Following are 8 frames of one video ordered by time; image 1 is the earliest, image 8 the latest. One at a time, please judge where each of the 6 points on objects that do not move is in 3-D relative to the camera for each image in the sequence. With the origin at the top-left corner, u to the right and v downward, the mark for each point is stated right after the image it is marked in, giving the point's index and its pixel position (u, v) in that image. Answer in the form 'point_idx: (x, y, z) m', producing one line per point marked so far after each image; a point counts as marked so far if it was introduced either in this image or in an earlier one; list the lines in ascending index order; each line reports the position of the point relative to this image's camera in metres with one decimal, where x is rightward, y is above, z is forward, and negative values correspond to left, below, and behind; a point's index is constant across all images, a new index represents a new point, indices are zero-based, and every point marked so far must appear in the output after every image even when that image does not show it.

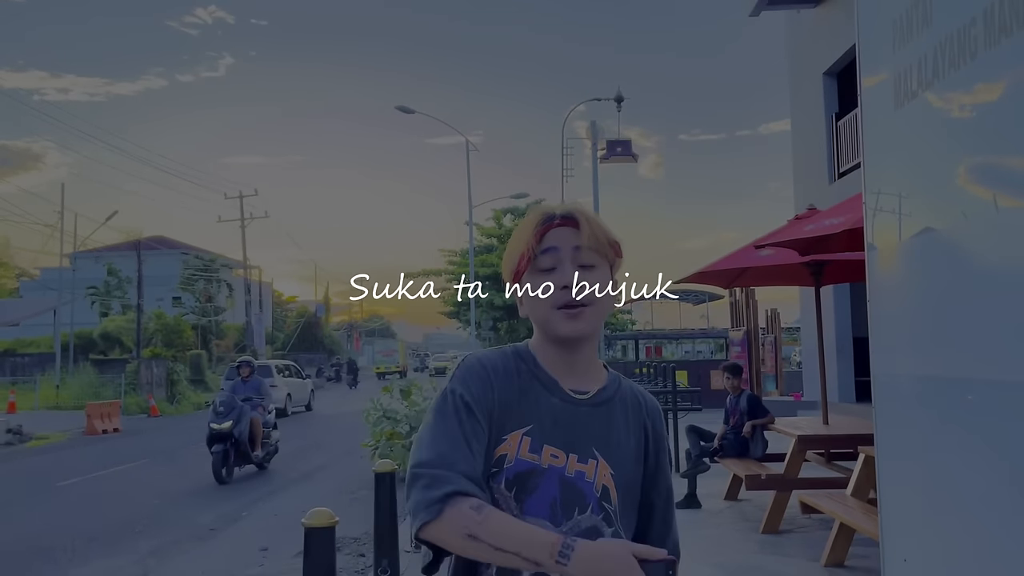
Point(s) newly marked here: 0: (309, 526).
0: (-0.8, -1.0, +3.4) m
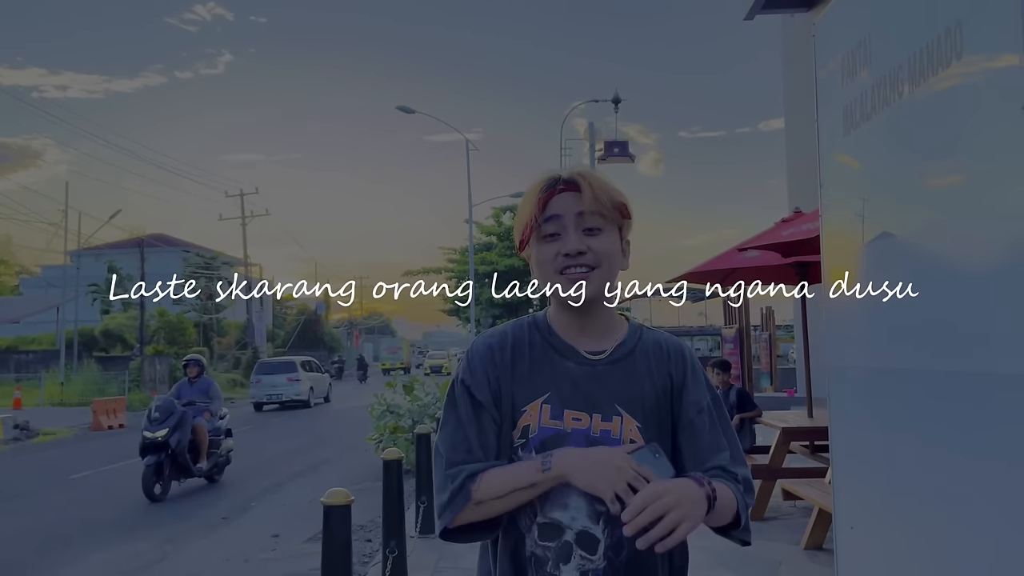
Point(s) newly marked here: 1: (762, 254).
0: (-0.8, -1.0, +3.8) m
1: (+2.1, +0.3, +7.0) m
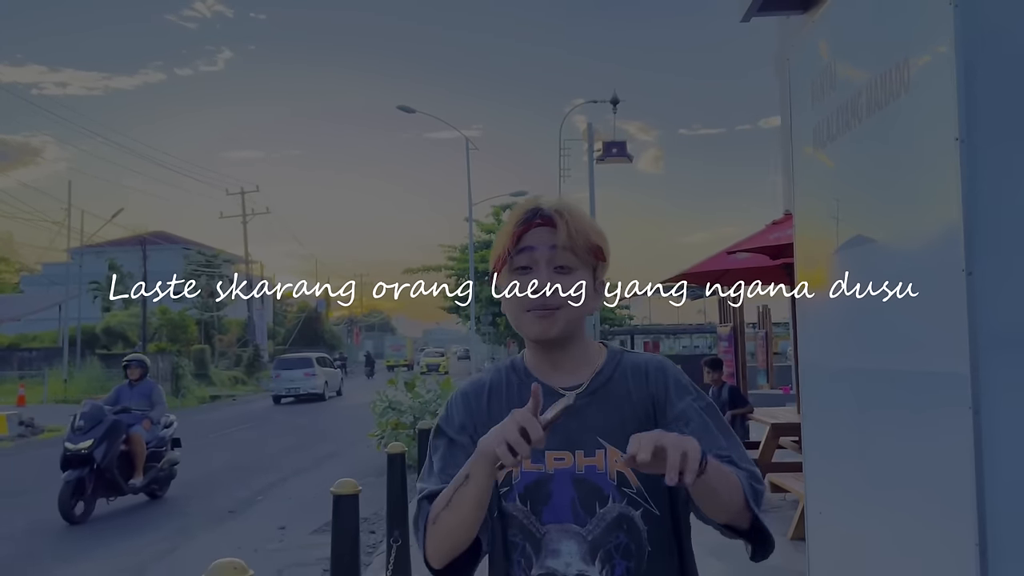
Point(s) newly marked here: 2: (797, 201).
0: (-0.8, -1.0, +4.0) m
1: (+2.1, +0.3, +7.3) m
2: (+1.3, +0.4, +3.9) m
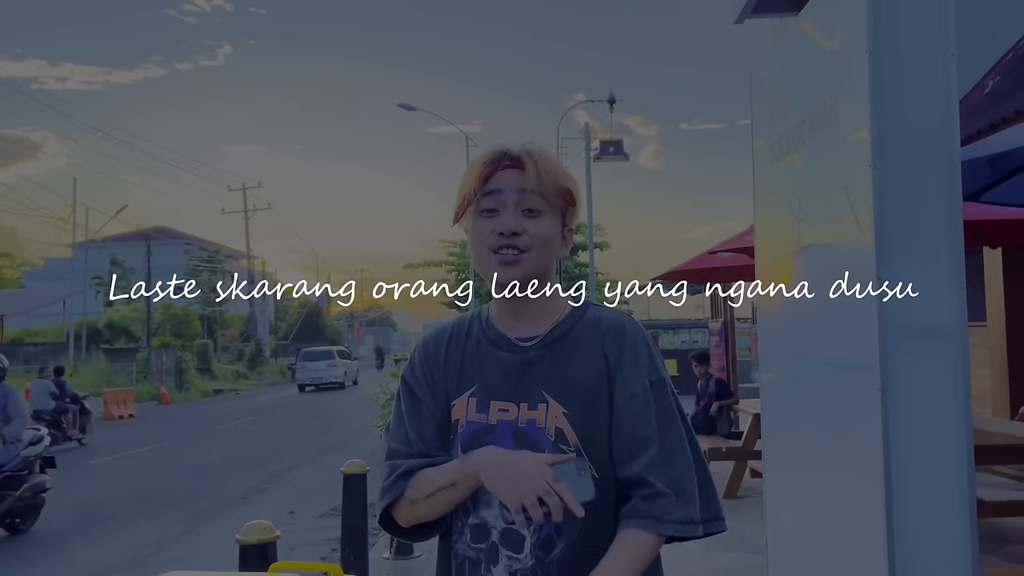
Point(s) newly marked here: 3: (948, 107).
0: (-0.9, -1.0, +4.4) m
1: (+2.1, +0.3, +7.7) m
2: (+1.2, +0.4, +4.3) m
3: (+1.2, +0.5, +2.3) m
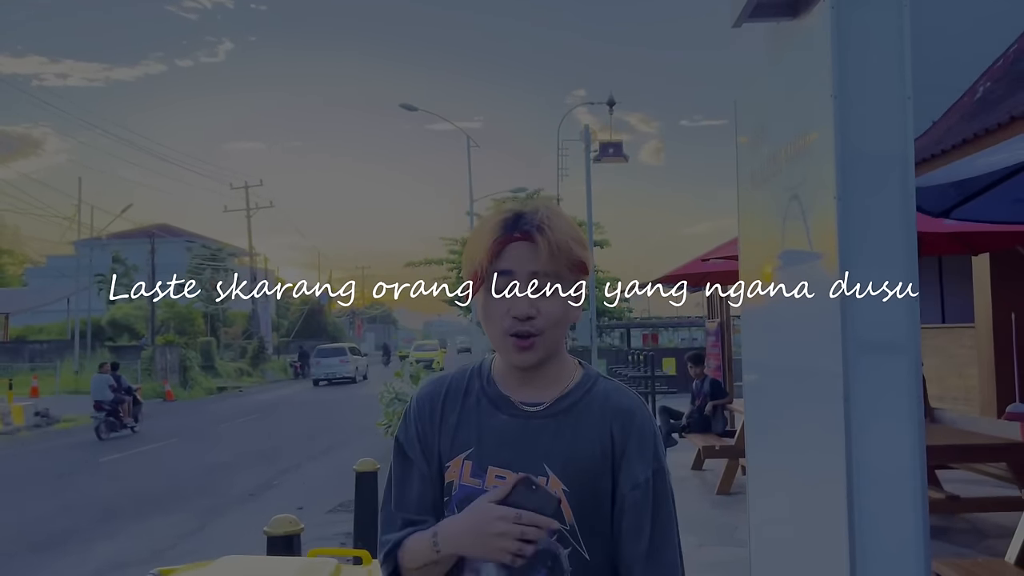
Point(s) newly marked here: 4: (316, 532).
0: (-0.9, -1.0, +4.7) m
1: (+2.1, +0.3, +7.9) m
2: (+1.2, +0.4, +4.5) m
3: (+1.2, +0.5, +2.6) m
4: (-1.7, -2.1, +7.2) m
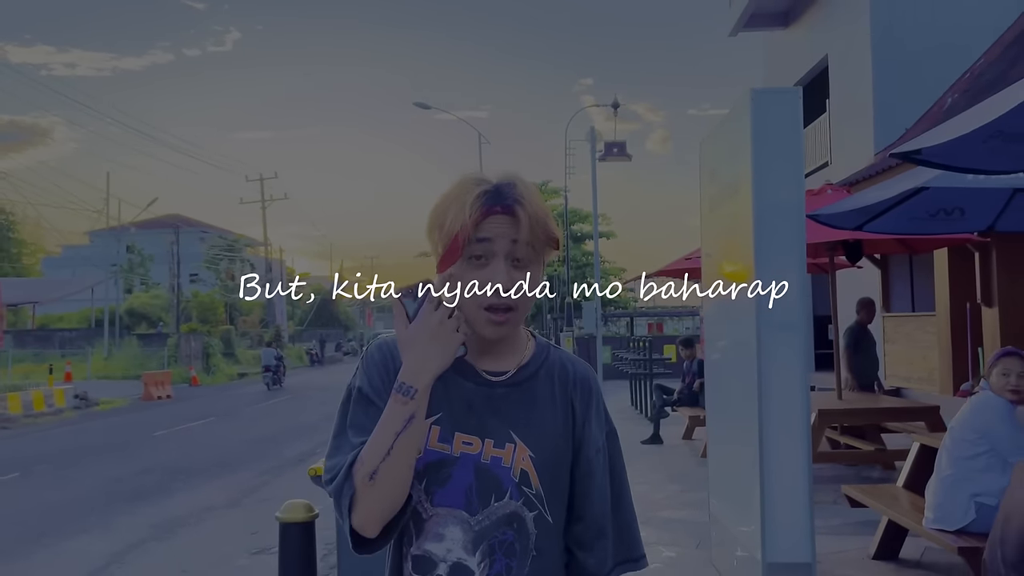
0: (-0.7, -1.0, +6.0) m
1: (+2.3, +0.3, +9.2) m
2: (+1.4, +0.4, +5.8) m
3: (+1.4, +0.5, +3.9) m
4: (-1.6, -2.1, +8.6) m
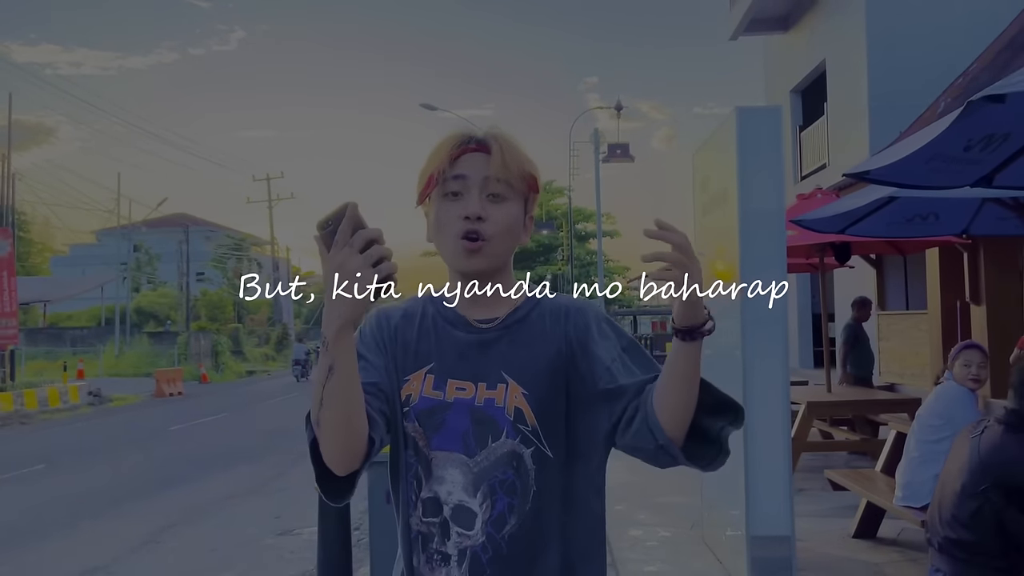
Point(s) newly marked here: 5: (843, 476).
0: (-0.7, -1.0, +6.4) m
1: (+2.3, +0.4, +9.6) m
2: (+1.4, +0.4, +6.3) m
3: (+1.4, +0.5, +4.3) m
4: (-1.5, -2.0, +9.0) m
5: (+2.2, -1.2, +5.5) m
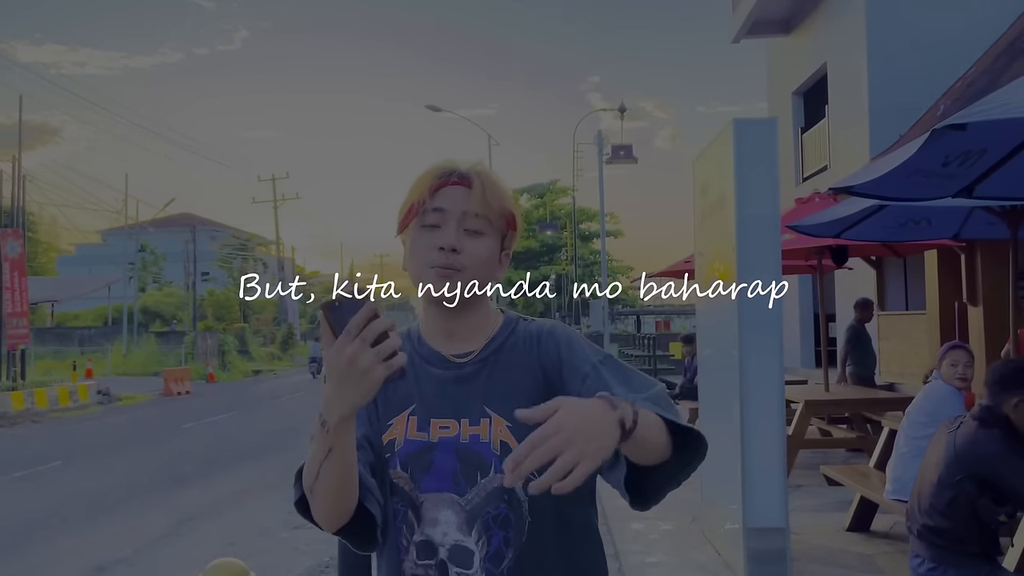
0: (-0.6, -1.0, +6.7) m
1: (+2.4, +0.3, +9.9) m
2: (+1.5, +0.4, +6.5) m
3: (+1.4, +0.5, +4.5) m
4: (-1.4, -2.1, +9.2) m
5: (+2.2, -1.3, +5.7) m
